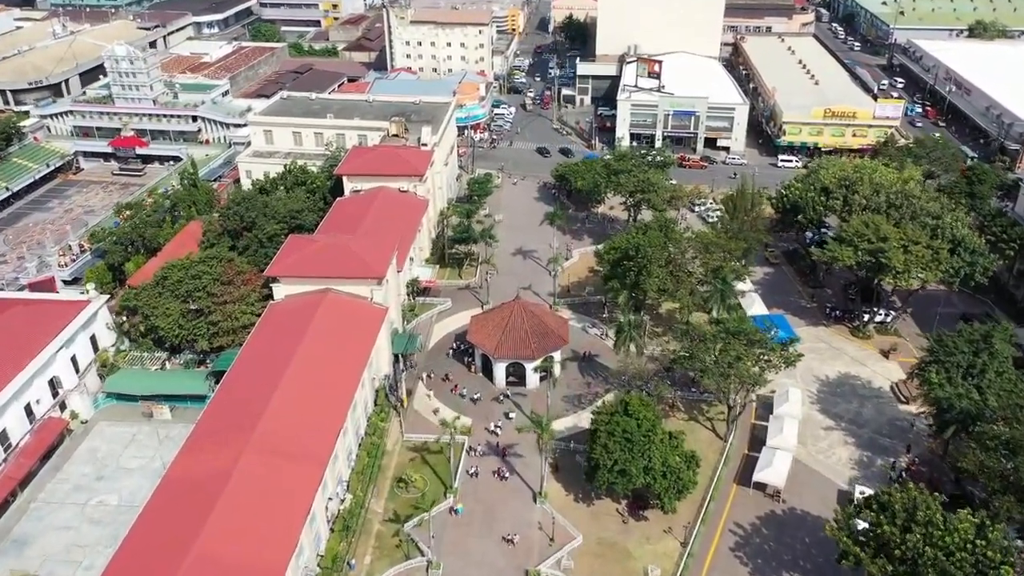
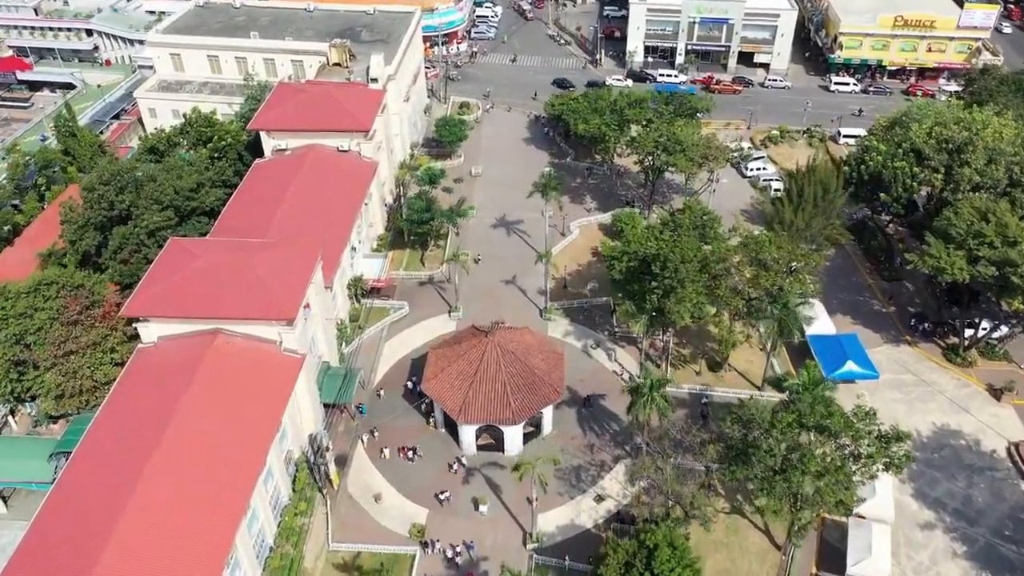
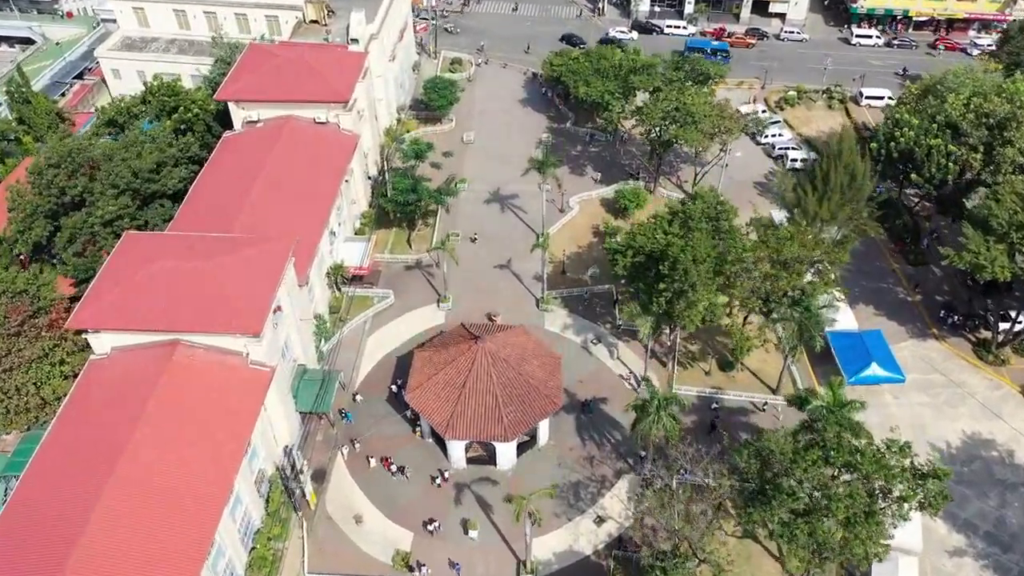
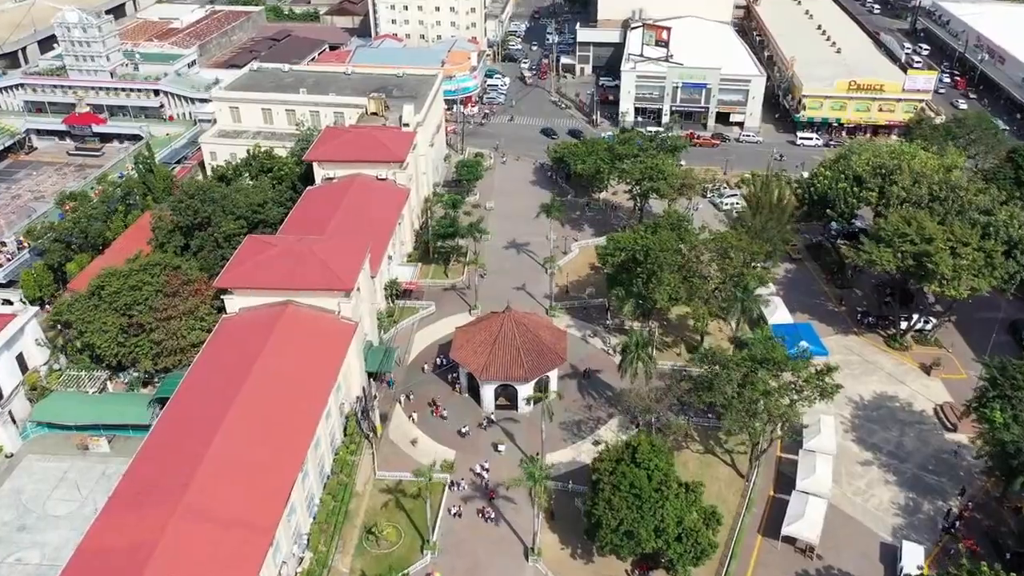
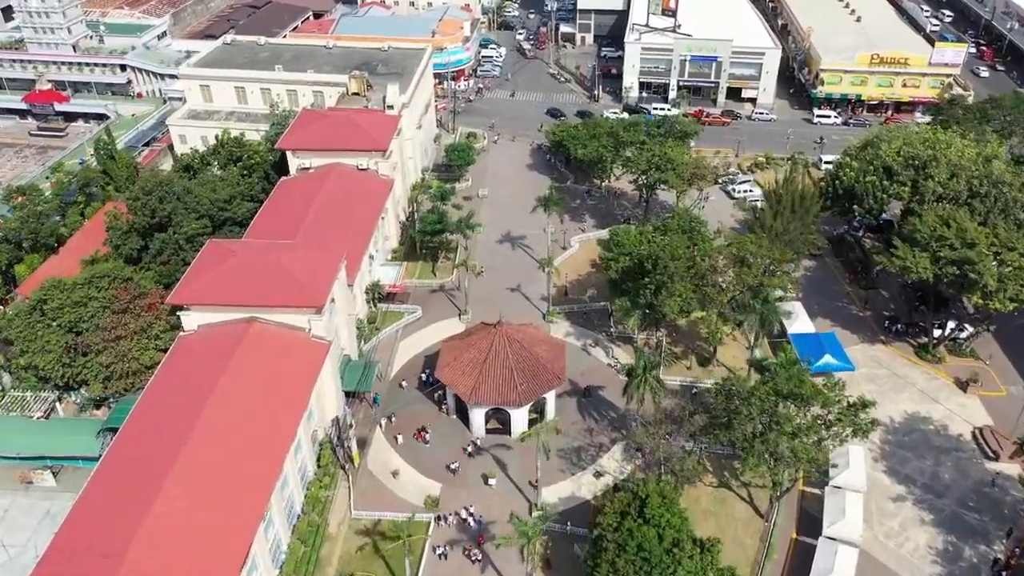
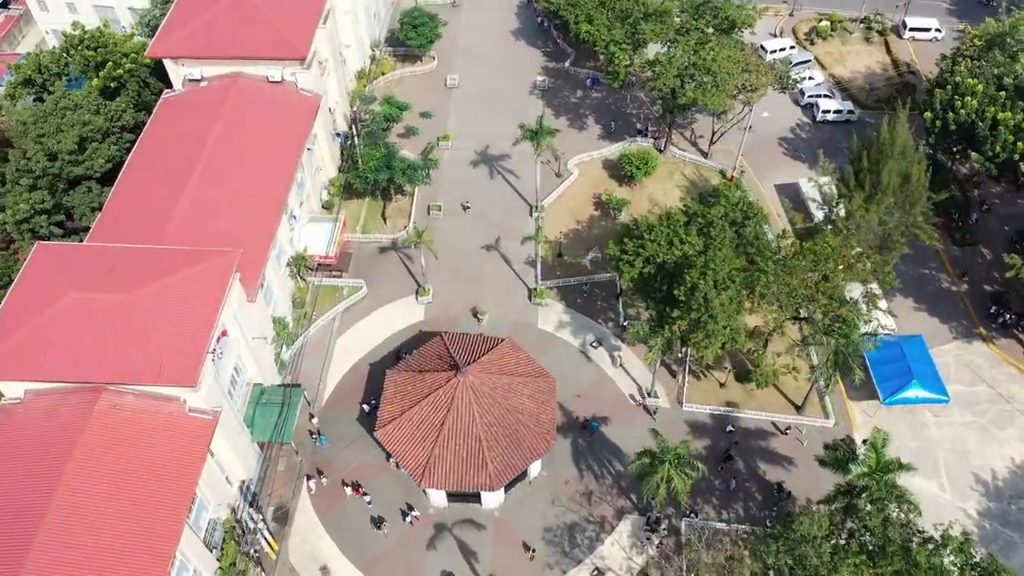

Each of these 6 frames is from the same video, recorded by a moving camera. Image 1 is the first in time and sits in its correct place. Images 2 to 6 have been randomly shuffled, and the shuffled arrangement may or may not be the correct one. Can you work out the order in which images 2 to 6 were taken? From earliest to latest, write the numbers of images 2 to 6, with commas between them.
4, 5, 2, 3, 6
